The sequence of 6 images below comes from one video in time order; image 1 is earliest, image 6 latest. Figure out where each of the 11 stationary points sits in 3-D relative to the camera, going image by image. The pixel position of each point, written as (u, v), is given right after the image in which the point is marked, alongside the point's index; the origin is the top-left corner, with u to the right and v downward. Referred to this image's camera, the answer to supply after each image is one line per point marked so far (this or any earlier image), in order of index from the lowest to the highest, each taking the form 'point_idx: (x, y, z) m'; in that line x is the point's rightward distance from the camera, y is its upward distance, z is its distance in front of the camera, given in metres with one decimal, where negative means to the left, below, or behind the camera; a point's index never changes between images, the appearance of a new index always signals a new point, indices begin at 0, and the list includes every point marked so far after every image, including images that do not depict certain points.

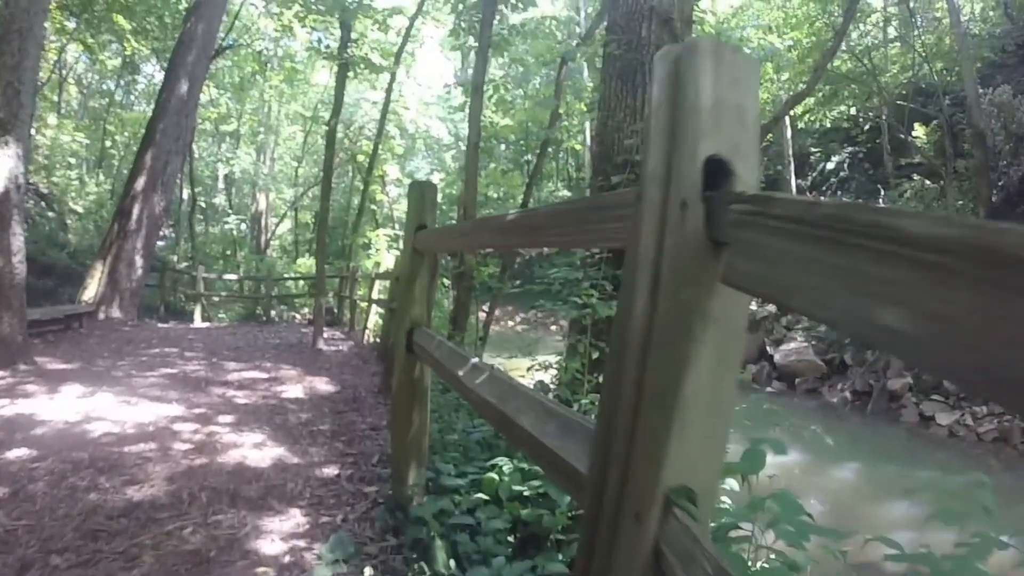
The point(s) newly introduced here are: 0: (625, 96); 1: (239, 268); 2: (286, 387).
0: (+0.7, +1.1, +4.6) m
1: (-5.7, +0.5, +17.4) m
2: (-2.0, -0.9, +7.0) m
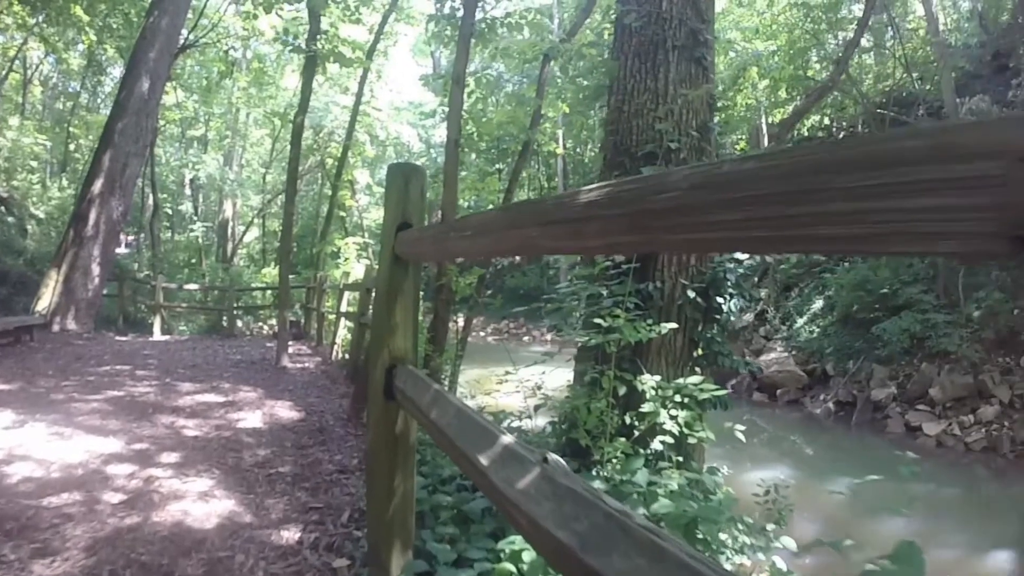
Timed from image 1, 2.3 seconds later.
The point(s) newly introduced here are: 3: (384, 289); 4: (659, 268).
0: (+0.6, +1.0, +3.9) m
1: (-6.2, +0.3, +16.4) m
2: (-2.0, -1.0, +6.1) m
3: (-0.4, 0.0, +2.3) m
4: (+0.6, +0.1, +3.4) m
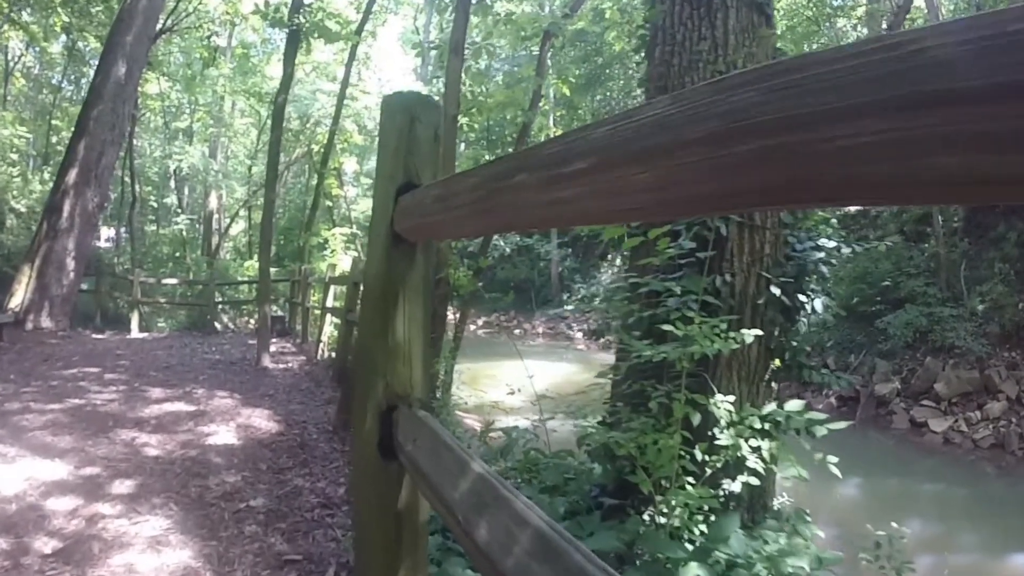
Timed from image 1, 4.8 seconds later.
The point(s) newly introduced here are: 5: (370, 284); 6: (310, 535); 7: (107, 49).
0: (+0.7, +1.0, +3.1) m
1: (-6.3, +0.4, +15.6) m
2: (-2.0, -0.9, +5.4) m
3: (-0.3, 0.0, +1.6) m
4: (+0.7, +0.1, +2.7) m
5: (-0.3, 0.0, +1.6) m
6: (-0.8, -1.0, +3.2) m
7: (-4.8, +2.8, +9.5) m
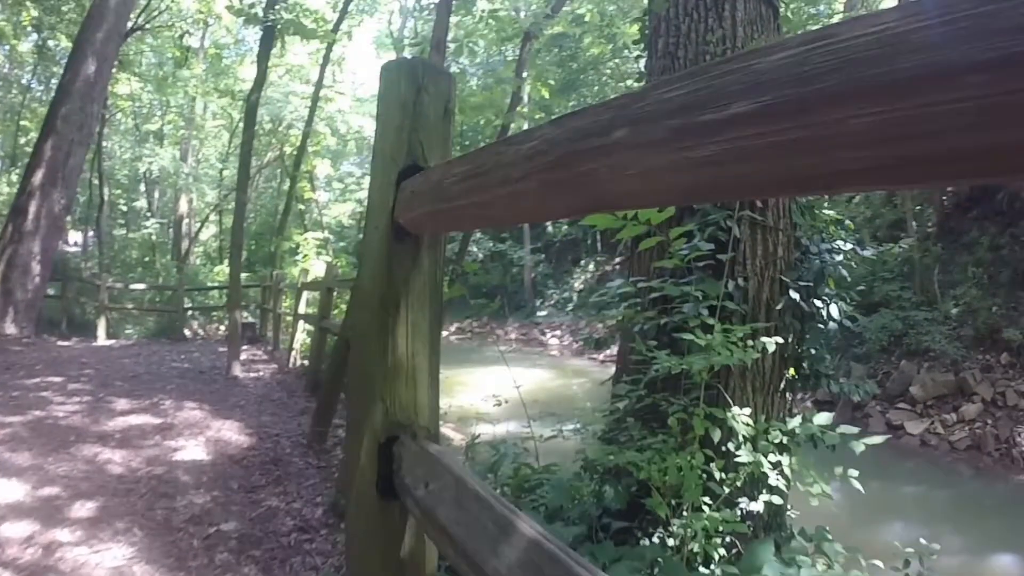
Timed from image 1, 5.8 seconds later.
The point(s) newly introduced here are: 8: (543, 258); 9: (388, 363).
0: (+0.7, +1.0, +3.0) m
1: (-6.7, +0.3, +15.2) m
2: (-2.1, -1.0, +5.1) m
3: (-0.2, 0.0, +1.4) m
4: (+0.7, +0.1, +2.5) m
5: (-0.3, 0.0, +1.4) m
6: (-0.8, -1.0, +3.0) m
7: (-5.0, +2.8, +9.2) m
8: (+0.5, +0.6, +15.2) m
9: (-0.2, -0.1, +1.3) m
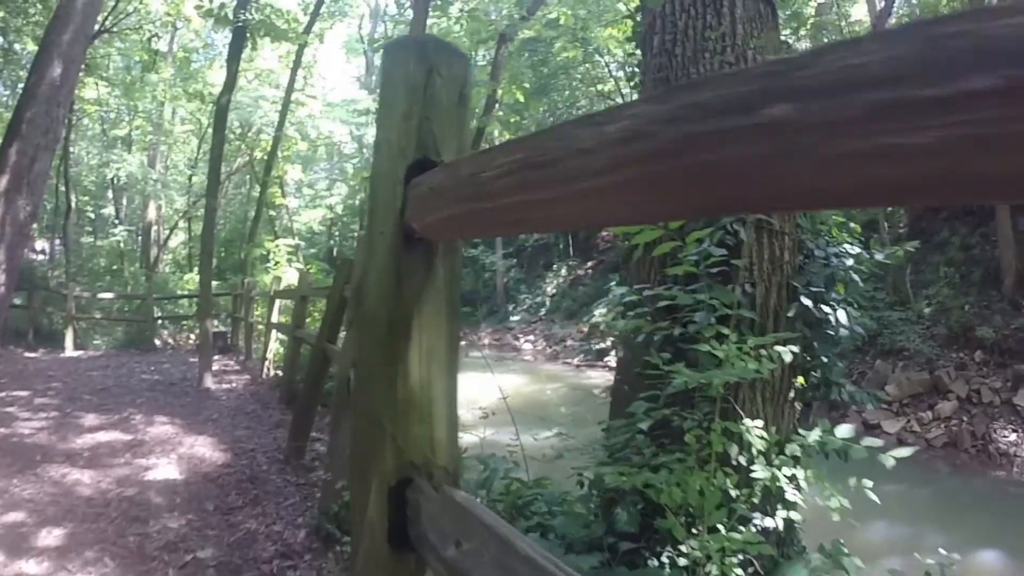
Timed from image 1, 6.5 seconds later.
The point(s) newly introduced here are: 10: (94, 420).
0: (+0.7, +1.0, +2.8) m
1: (-7.1, +0.1, +14.9) m
2: (-2.1, -1.0, +4.9) m
3: (-0.2, -0.1, +1.2) m
4: (+0.7, 0.0, +2.4) m
5: (-0.2, 0.0, +1.3) m
6: (-0.8, -1.1, +2.8) m
7: (-5.3, +2.6, +8.9) m
8: (+0.1, +0.5, +15.1) m
9: (-0.2, -0.2, +1.2) m
10: (-3.2, -1.0, +6.3) m
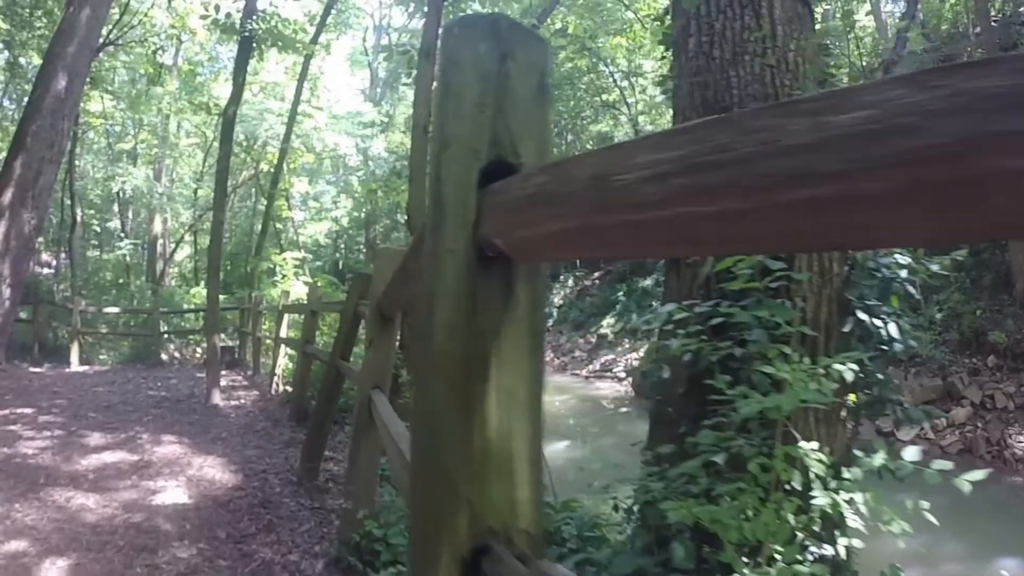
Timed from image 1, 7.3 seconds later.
0: (+0.8, +0.9, +2.7) m
1: (-6.9, -0.2, +14.7) m
2: (-2.0, -1.1, +4.7) m
3: (-0.1, -0.1, +1.1) m
4: (+0.8, 0.0, +2.2) m
5: (-0.1, -0.1, +1.1) m
6: (-0.7, -1.1, +2.6) m
7: (-5.2, +2.5, +8.8) m
8: (+0.3, +0.3, +14.9) m
9: (-0.1, -0.2, +1.0) m
10: (-3.1, -1.1, +6.1) m
